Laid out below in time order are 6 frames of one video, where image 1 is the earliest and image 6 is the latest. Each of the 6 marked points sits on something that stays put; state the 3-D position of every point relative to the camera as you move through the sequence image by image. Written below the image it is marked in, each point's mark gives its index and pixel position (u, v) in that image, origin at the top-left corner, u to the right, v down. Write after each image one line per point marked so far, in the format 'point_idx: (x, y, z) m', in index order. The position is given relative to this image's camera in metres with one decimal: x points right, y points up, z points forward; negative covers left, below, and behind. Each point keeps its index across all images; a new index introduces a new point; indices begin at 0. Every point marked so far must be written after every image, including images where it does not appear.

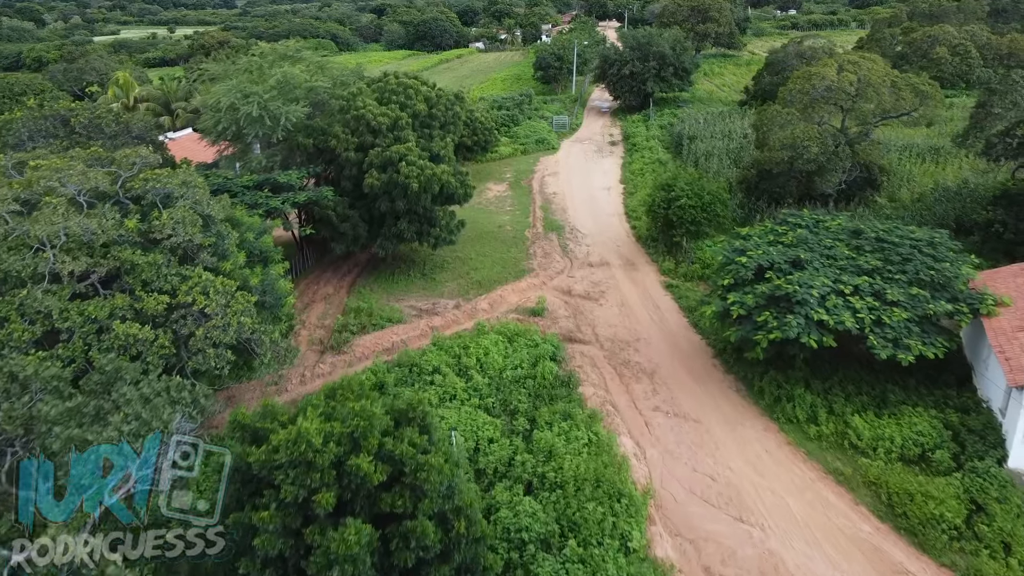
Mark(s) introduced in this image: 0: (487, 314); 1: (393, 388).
0: (-0.5, -0.5, +16.6) m
1: (-1.9, -1.6, +13.0) m
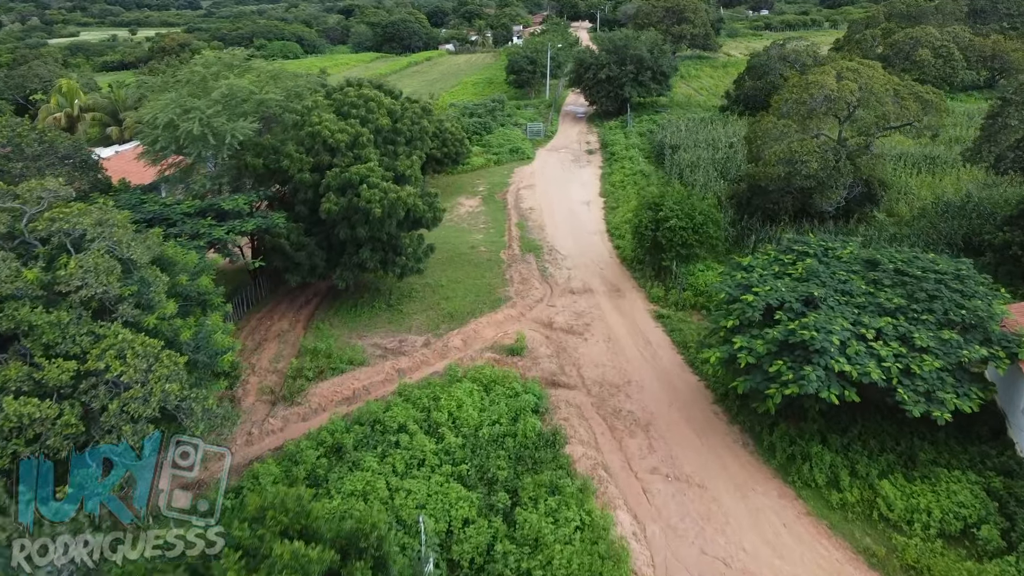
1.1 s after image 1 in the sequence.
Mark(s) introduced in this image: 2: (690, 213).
0: (-1.0, -1.2, +14.9) m
1: (-2.2, -2.3, +11.3) m
2: (+3.7, +1.6, +17.0) m
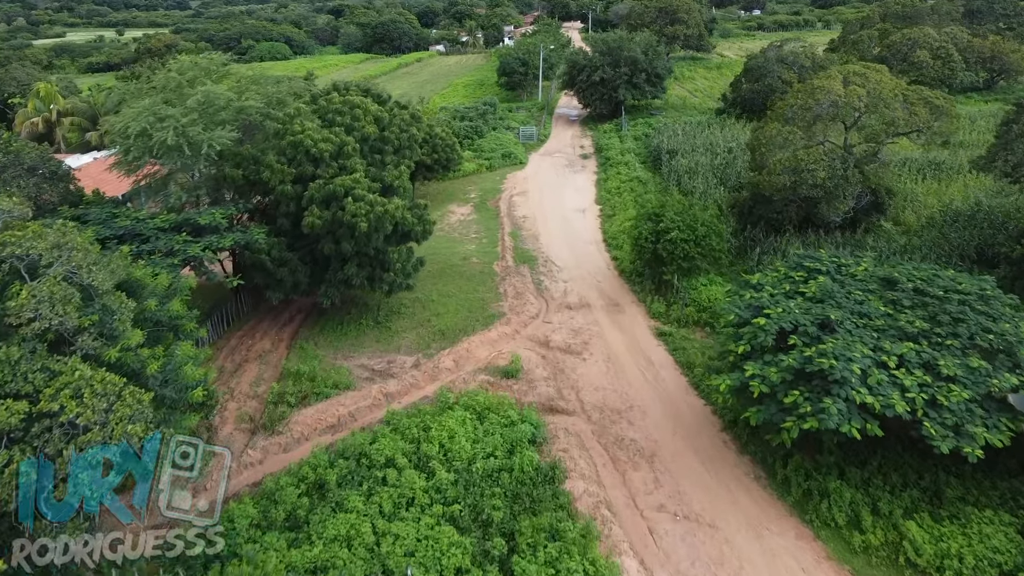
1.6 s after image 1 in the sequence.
0: (-1.0, -1.5, +14.1) m
1: (-2.3, -2.6, +10.5) m
2: (+3.6, +1.3, +16.3) m
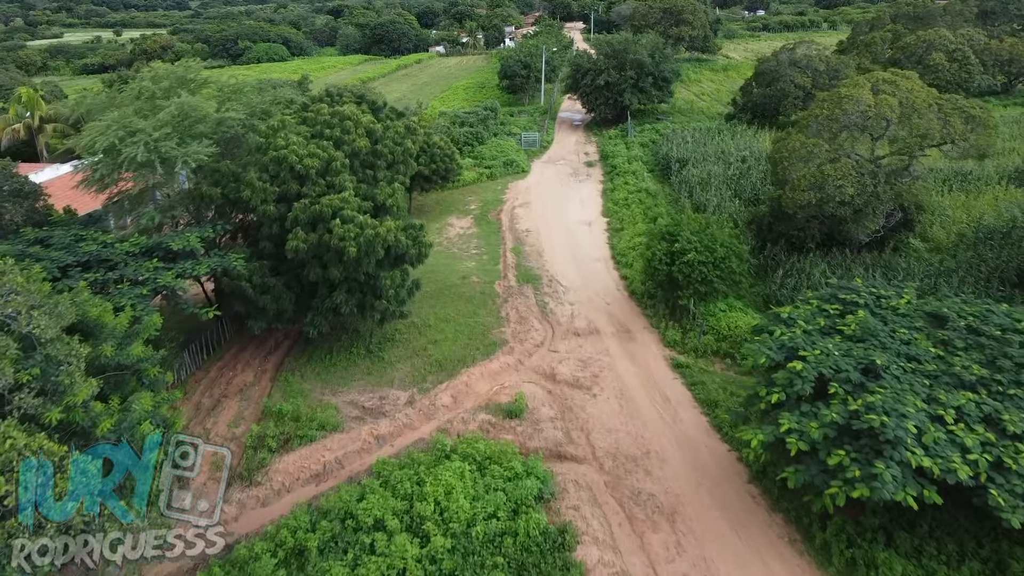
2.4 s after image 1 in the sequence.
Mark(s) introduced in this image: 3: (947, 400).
0: (-1.0, -2.0, +12.9) m
1: (-2.2, -3.0, +9.2) m
2: (+3.6, +0.8, +15.0) m
3: (+4.8, -1.2, +9.0) m
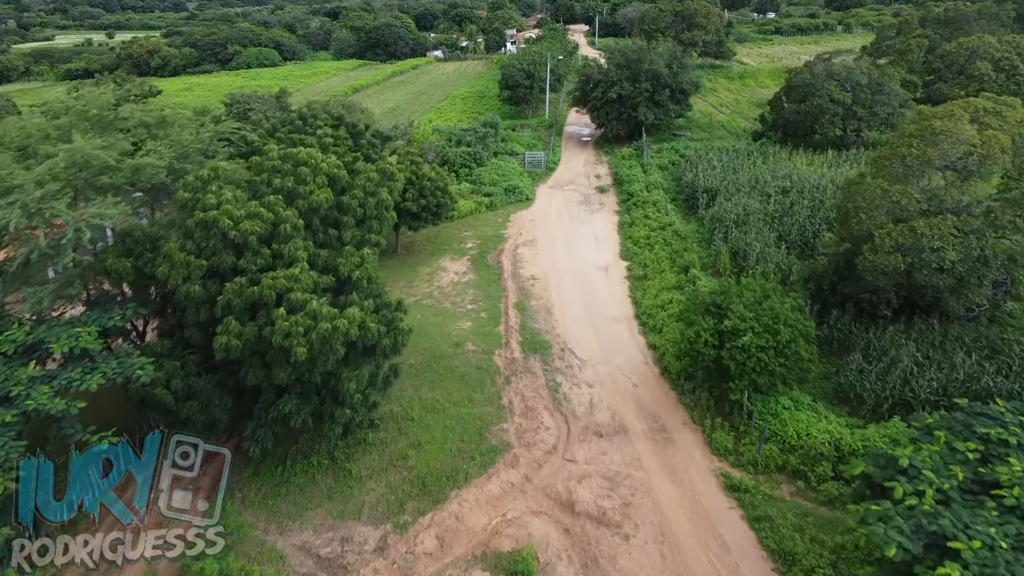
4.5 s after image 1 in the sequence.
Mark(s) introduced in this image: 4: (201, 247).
0: (-0.9, -3.3, +9.6) m
1: (-2.1, -4.3, +6.0) m
2: (+3.7, -0.5, +11.8) m
3: (+4.9, -2.5, +5.8) m
4: (-3.9, +0.5, +10.1) m
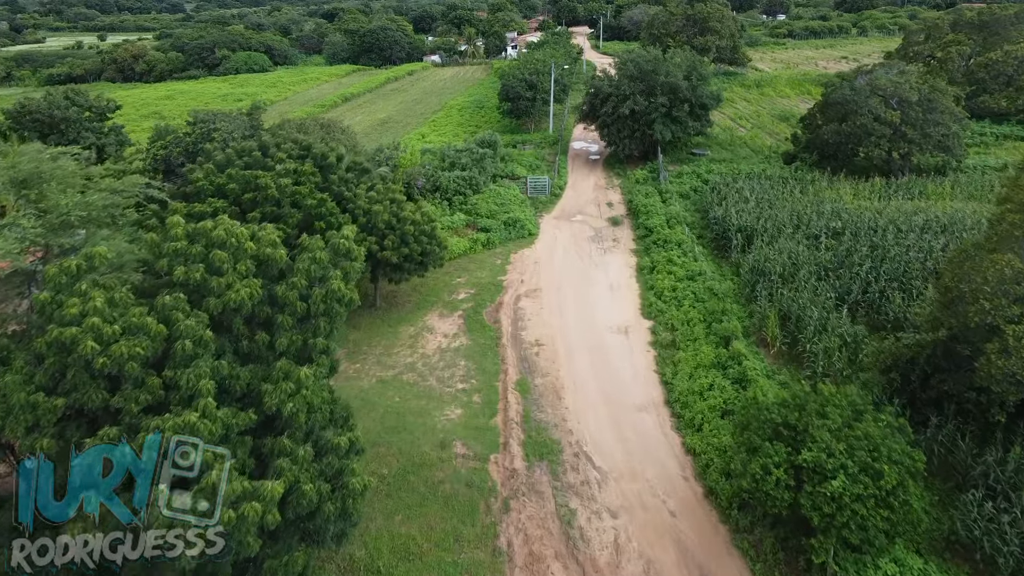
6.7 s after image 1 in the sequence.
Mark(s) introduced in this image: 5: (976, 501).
0: (-0.9, -4.5, +6.4) m
1: (-2.2, -5.6, +2.8) m
2: (+3.7, -1.8, +8.6) m
3: (+4.9, -3.8, +2.6) m
4: (-3.9, -0.7, +7.0) m
5: (+5.2, -2.4, +9.2) m
